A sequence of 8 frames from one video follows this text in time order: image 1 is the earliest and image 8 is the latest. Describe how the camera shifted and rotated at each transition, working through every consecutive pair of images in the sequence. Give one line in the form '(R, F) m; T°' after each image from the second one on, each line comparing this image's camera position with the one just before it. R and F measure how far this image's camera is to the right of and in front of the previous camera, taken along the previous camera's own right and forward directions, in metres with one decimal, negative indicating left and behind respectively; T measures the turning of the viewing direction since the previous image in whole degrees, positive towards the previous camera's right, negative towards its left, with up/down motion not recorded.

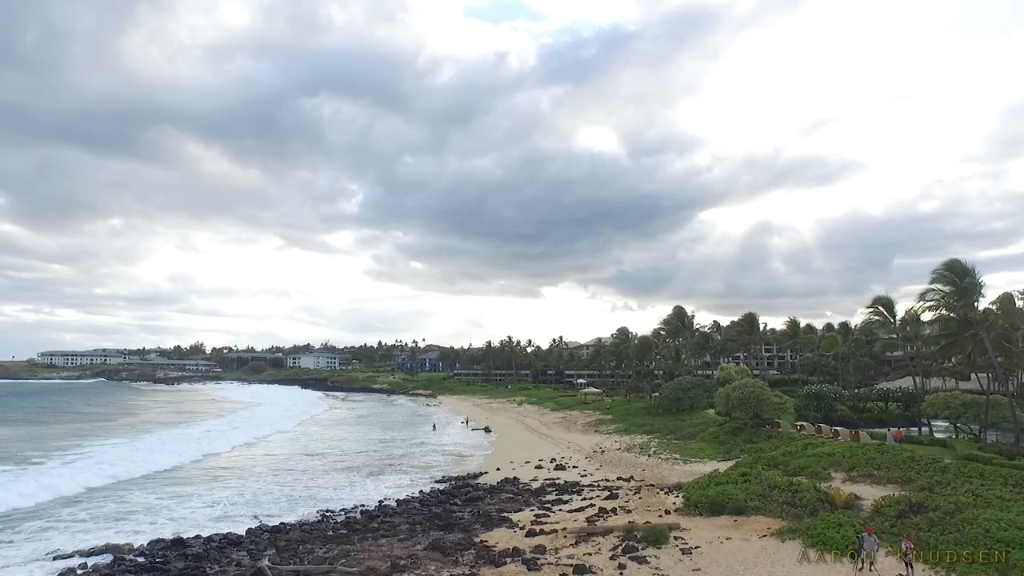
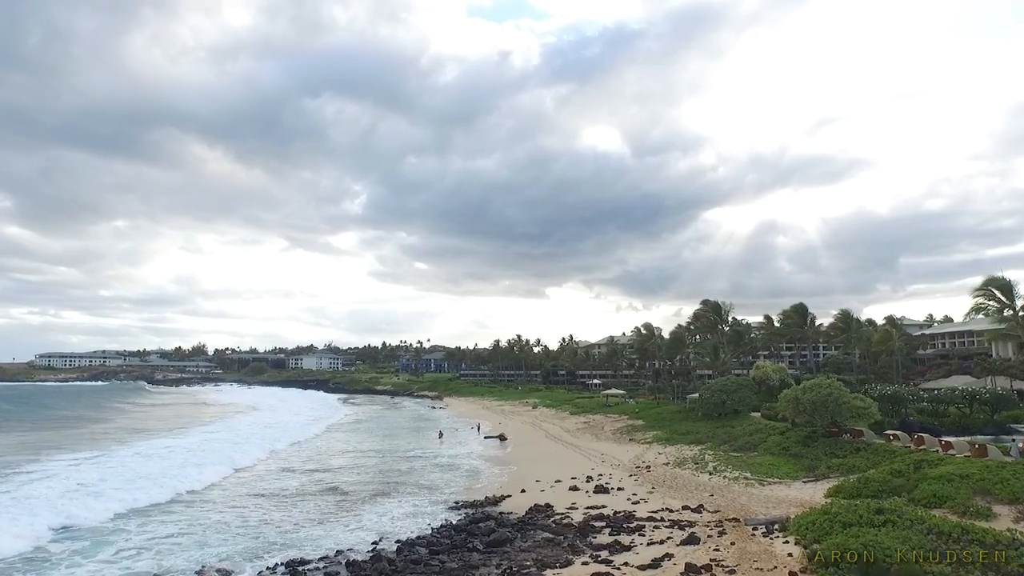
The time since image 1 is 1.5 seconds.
(-0.9, +5.5) m; 0°
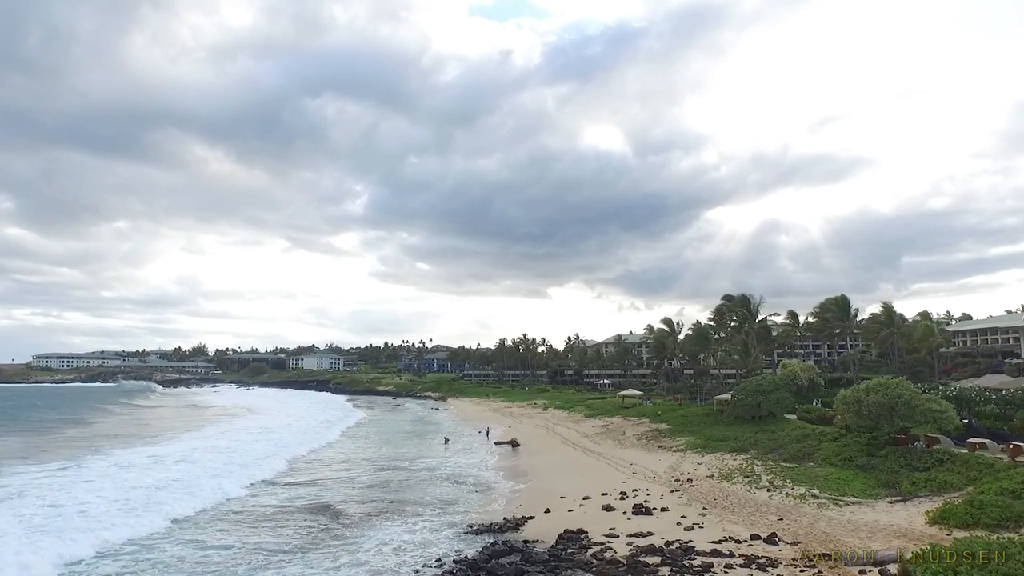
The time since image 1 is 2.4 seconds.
(-0.7, +3.5) m; 0°
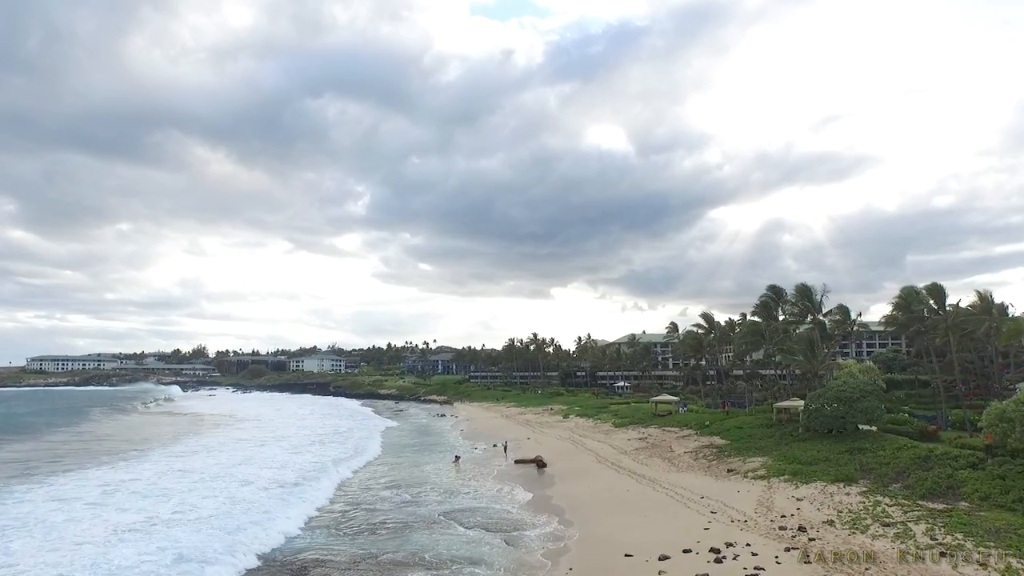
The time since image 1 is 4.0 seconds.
(-1.1, +6.3) m; 0°
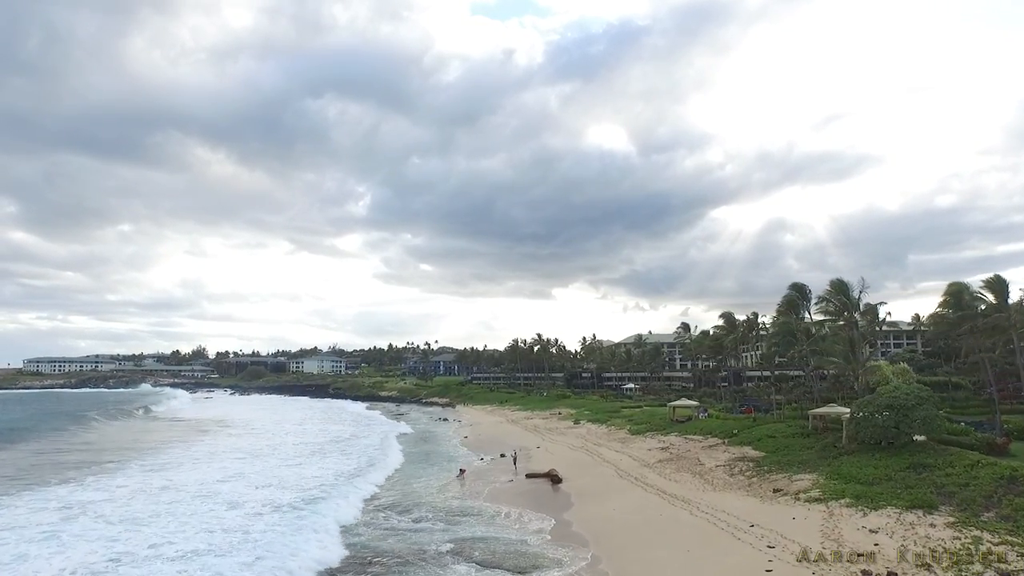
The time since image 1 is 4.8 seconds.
(-0.4, +3.1) m; 0°
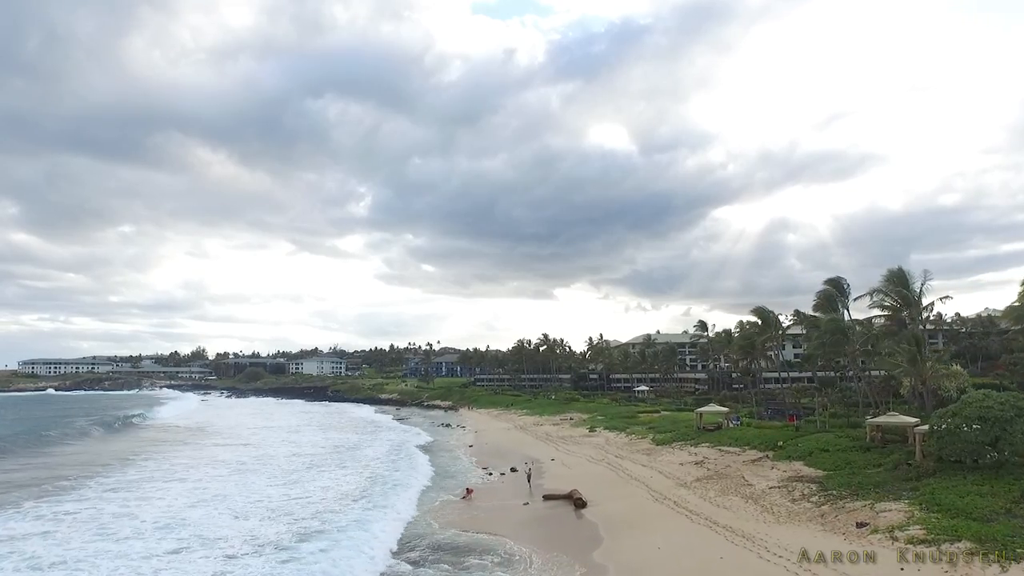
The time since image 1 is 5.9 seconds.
(-0.5, +4.1) m; 0°
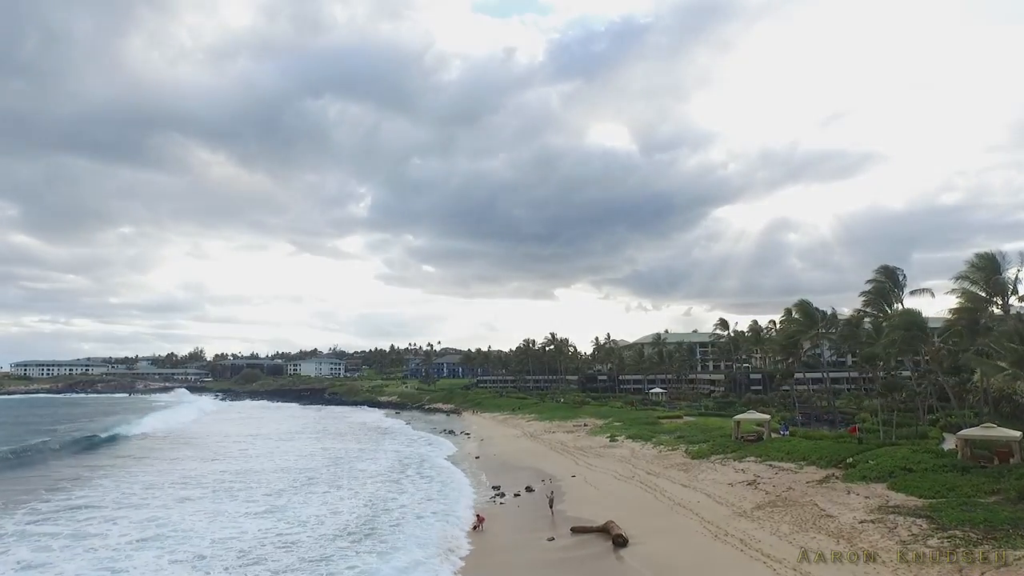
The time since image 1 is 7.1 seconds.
(-0.7, +4.7) m; 0°
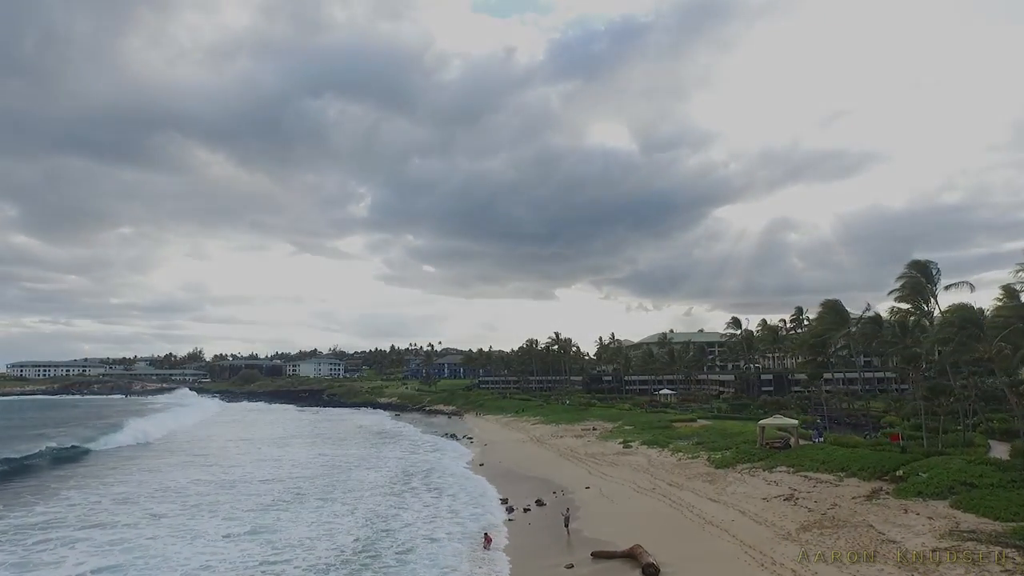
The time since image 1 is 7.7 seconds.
(-0.4, +2.6) m; 0°
